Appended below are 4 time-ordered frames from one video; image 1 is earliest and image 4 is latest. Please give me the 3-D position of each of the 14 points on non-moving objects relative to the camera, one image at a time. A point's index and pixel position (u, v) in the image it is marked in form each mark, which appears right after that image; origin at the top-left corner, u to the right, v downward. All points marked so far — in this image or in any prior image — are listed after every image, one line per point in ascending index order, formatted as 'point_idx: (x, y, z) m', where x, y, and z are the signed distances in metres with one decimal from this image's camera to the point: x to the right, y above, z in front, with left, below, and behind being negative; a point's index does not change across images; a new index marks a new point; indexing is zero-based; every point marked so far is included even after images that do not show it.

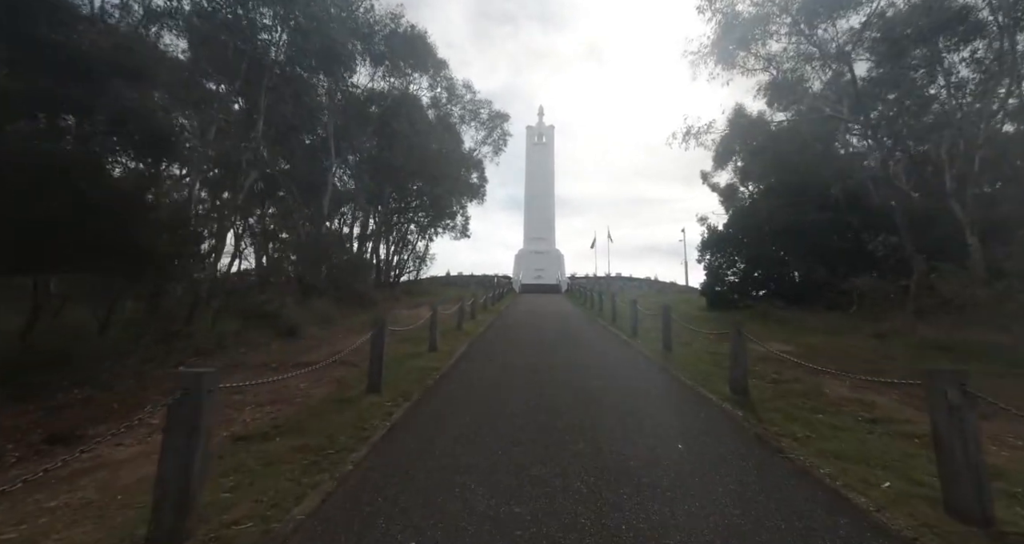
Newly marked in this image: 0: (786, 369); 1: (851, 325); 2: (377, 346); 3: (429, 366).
0: (+5.2, -1.9, +8.5) m
1: (+10.6, -1.7, +13.9) m
2: (-2.1, -1.1, +6.8) m
3: (-1.6, -1.9, +8.8) m
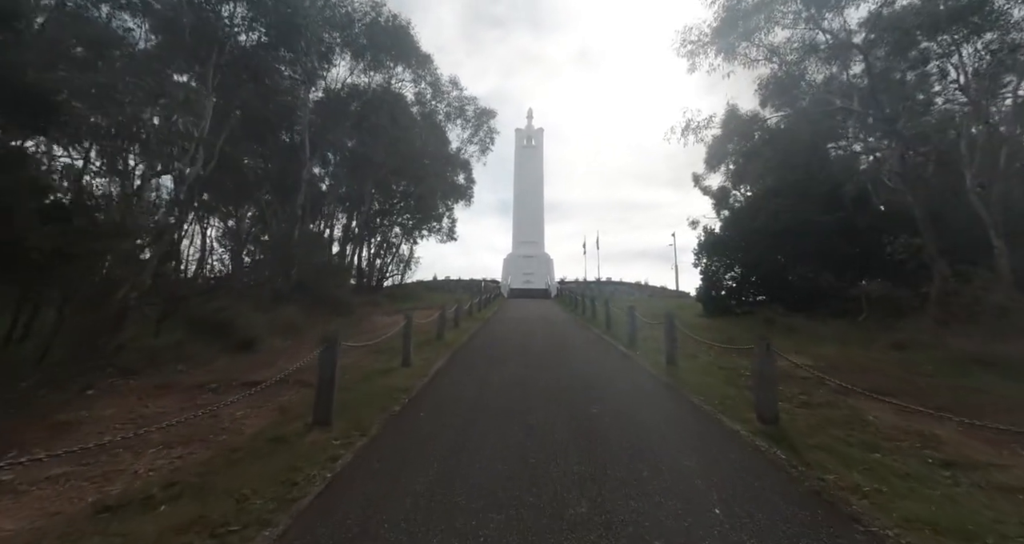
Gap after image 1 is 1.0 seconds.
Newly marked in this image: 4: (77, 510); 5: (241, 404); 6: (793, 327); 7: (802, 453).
0: (+4.9, -1.9, +7.3) m
1: (+10.2, -1.8, +12.9) m
2: (-2.3, -1.2, +5.5) m
3: (-1.9, -1.9, +7.5) m
4: (-3.3, -1.8, +3.4) m
5: (-3.9, -1.9, +6.4) m
6: (+9.4, -1.8, +15.0) m
7: (+3.1, -1.9, +4.7) m
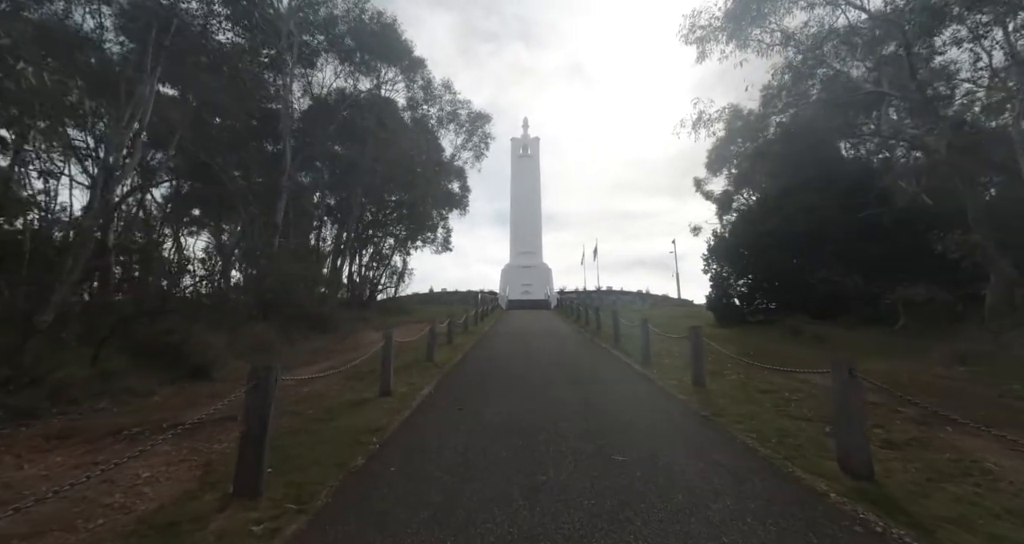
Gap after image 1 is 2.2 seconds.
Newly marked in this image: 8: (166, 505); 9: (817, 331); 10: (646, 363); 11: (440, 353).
0: (+4.9, -1.9, +5.8) m
1: (+10.2, -1.9, +11.5) m
2: (-2.3, -1.3, +4.0) m
3: (-1.9, -2.1, +6.0) m
4: (-3.3, -1.9, +1.9) m
5: (-3.9, -2.0, +4.9) m
6: (+9.3, -2.0, +13.6) m
7: (+3.1, -1.9, +3.2) m
8: (-2.9, -1.9, +3.7) m
9: (+9.7, -1.9, +14.2) m
10: (+3.3, -2.3, +11.2) m
11: (-2.1, -2.3, +12.7) m
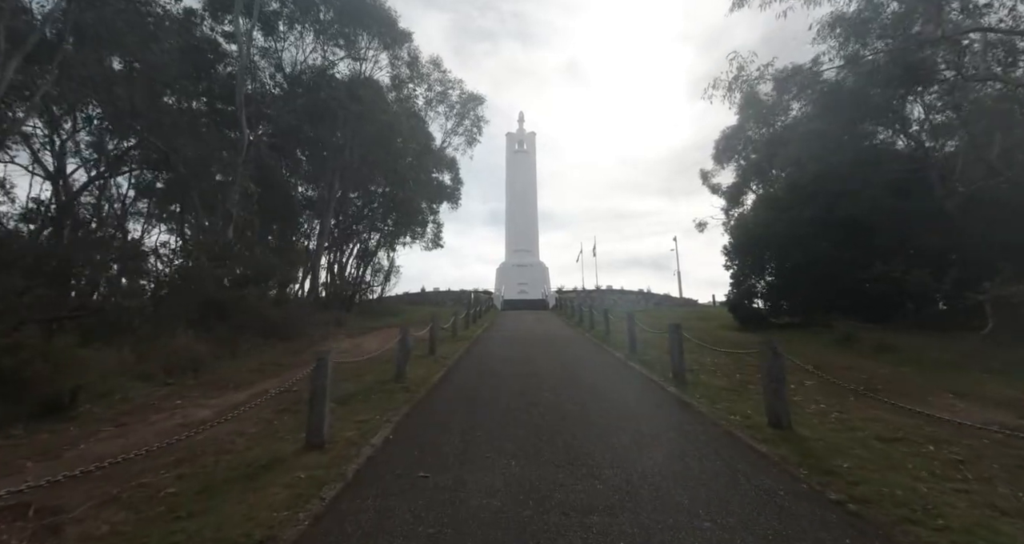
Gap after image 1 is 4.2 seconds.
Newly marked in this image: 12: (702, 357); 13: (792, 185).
0: (+4.9, -1.8, +3.3) m
1: (+10.1, -1.7, +8.9) m
2: (-2.3, -1.1, +1.3) m
3: (-2.0, -1.9, +3.4) m
4: (-3.3, -1.8, -0.8) m
5: (-3.9, -1.9, +2.2) m
6: (+9.2, -1.8, +11.0) m
7: (+3.0, -1.8, +0.6) m
8: (-2.9, -1.8, +1.1) m
9: (+9.5, -1.7, +11.6) m
10: (+3.3, -2.1, +8.6) m
11: (-2.2, -2.1, +10.0) m
12: (+4.5, -2.0, +10.6) m
13: (+11.2, +3.6, +17.8) m
